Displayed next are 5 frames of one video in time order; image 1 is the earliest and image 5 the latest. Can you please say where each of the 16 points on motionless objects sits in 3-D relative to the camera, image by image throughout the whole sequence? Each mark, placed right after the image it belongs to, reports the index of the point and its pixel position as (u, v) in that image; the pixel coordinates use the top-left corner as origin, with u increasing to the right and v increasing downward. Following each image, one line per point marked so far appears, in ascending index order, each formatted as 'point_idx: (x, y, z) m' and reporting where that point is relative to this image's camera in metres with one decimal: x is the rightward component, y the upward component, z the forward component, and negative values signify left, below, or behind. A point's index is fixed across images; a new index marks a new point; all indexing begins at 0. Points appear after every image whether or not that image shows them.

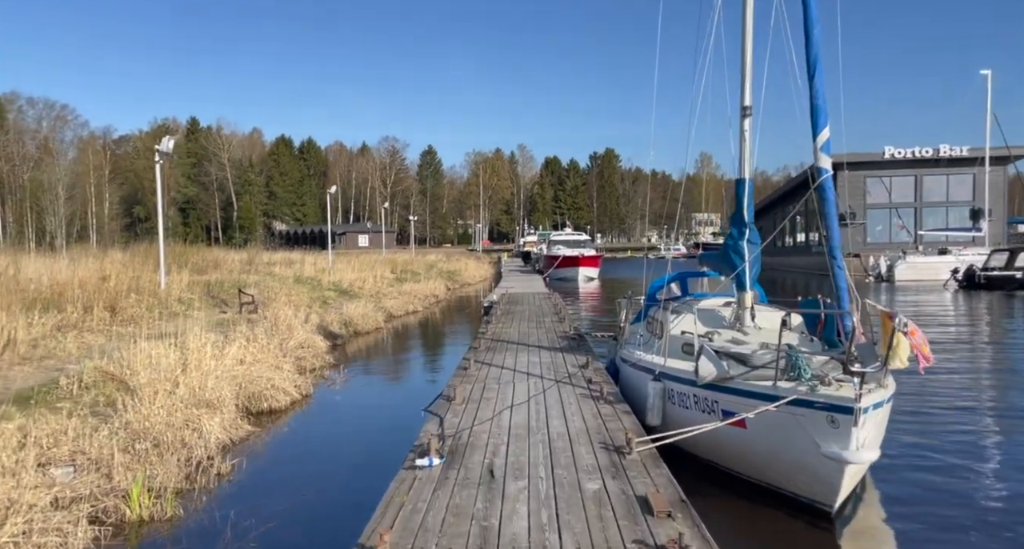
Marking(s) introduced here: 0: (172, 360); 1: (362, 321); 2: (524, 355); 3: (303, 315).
0: (-4.1, -1.0, +8.9) m
1: (-3.6, -1.1, +17.8) m
2: (+0.2, -1.1, +9.6) m
3: (-4.5, -0.9, +15.7) m
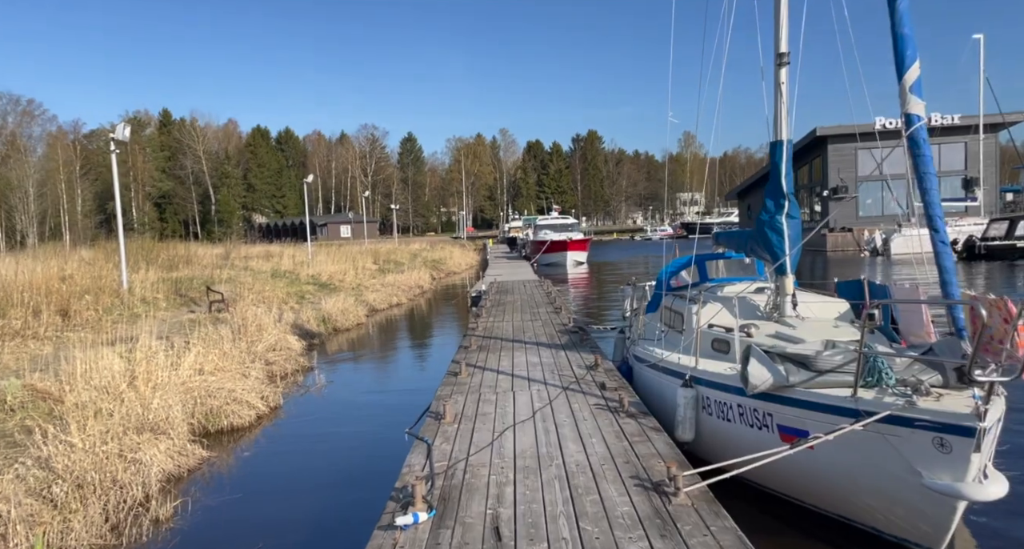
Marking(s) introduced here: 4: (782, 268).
0: (-4.1, -1.0, +7.6) m
1: (-3.8, -1.0, +16.5) m
2: (+0.1, -0.9, +8.4) m
3: (-4.7, -0.8, +14.5) m
4: (+2.3, +0.1, +6.2) m
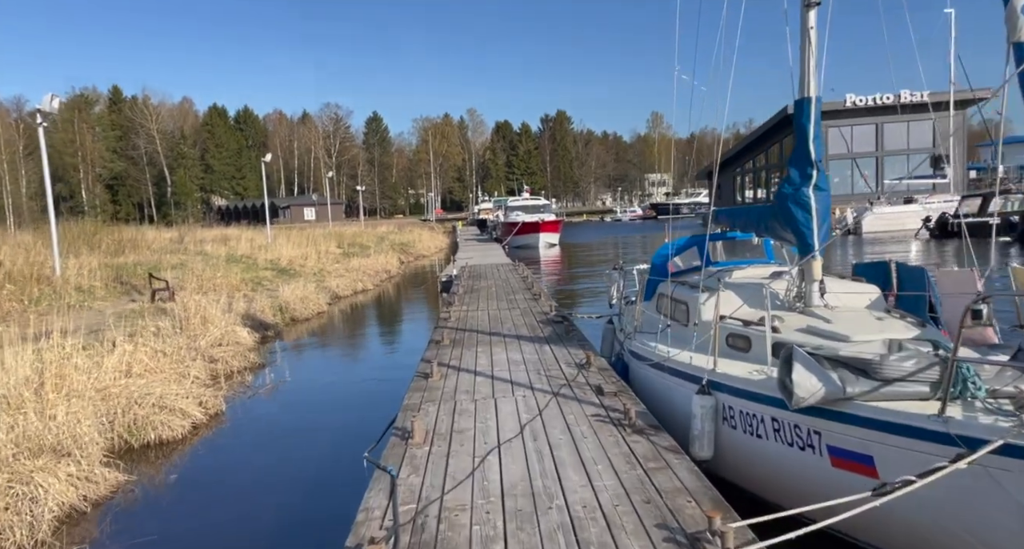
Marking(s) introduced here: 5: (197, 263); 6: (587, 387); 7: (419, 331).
0: (-4.3, -0.9, +6.4) m
1: (-4.4, -0.6, +15.3) m
2: (-0.1, -0.8, +7.4) m
3: (-5.2, -0.5, +13.2) m
4: (+2.1, +0.2, +5.3) m
5: (-8.4, +0.3, +19.5) m
6: (+0.6, -0.9, +5.7) m
7: (-1.8, -1.1, +14.2) m
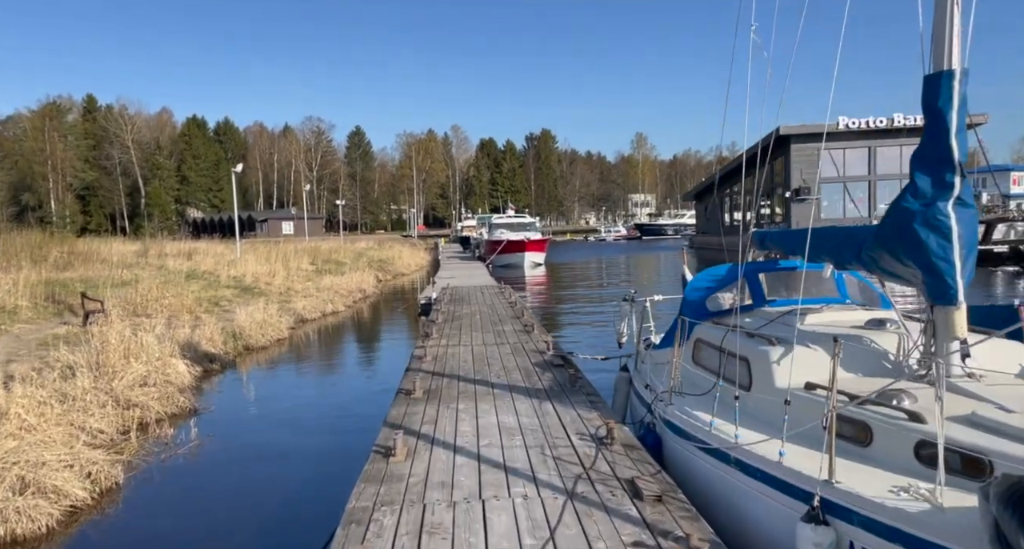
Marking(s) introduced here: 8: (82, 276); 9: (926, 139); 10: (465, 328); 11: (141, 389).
0: (-4.4, -1.1, +4.6) m
1: (-4.7, -1.0, +13.5) m
2: (-0.2, -1.0, +5.6) m
3: (-5.4, -0.8, +11.4) m
4: (+2.1, -0.1, +3.6) m
5: (-8.7, -0.1, +17.5) m
6: (+0.6, -1.1, +3.9) m
7: (-2.0, -1.5, +12.4) m
8: (-10.7, 0.0, +18.2) m
9: (+2.1, +0.7, +3.7) m
10: (-0.7, -0.8, +10.6) m
11: (-4.2, -1.3, +8.3) m
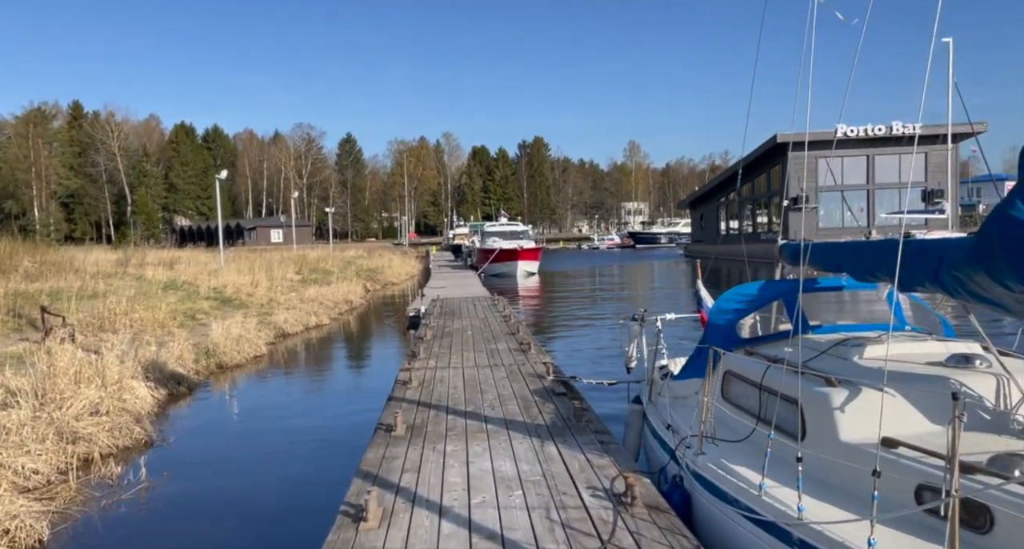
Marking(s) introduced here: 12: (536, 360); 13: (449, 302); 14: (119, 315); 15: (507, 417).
0: (-4.4, -1.2, +3.7) m
1: (-4.8, -1.3, +12.6) m
2: (-0.2, -1.2, +4.8) m
3: (-5.5, -1.0, +10.4) m
4: (+2.1, -0.2, +2.8) m
5: (-8.9, -0.4, +16.6) m
6: (+0.6, -1.2, +3.1) m
7: (-2.1, -1.7, +11.5) m
8: (-10.9, -0.3, +17.2) m
9: (+2.1, +0.6, +2.9) m
10: (-0.8, -1.0, +9.7) m
11: (-4.2, -1.4, +7.4) m
12: (+0.2, -1.0, +8.4) m
13: (-1.4, -0.6, +16.6) m
14: (-7.0, -0.7, +13.0) m
15: (0.0, -1.1, +5.7) m
